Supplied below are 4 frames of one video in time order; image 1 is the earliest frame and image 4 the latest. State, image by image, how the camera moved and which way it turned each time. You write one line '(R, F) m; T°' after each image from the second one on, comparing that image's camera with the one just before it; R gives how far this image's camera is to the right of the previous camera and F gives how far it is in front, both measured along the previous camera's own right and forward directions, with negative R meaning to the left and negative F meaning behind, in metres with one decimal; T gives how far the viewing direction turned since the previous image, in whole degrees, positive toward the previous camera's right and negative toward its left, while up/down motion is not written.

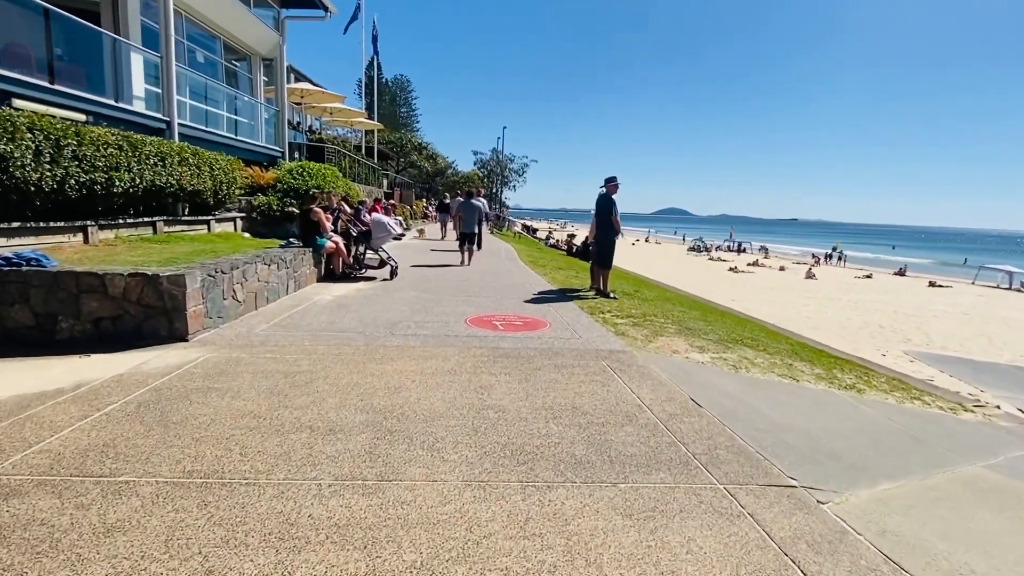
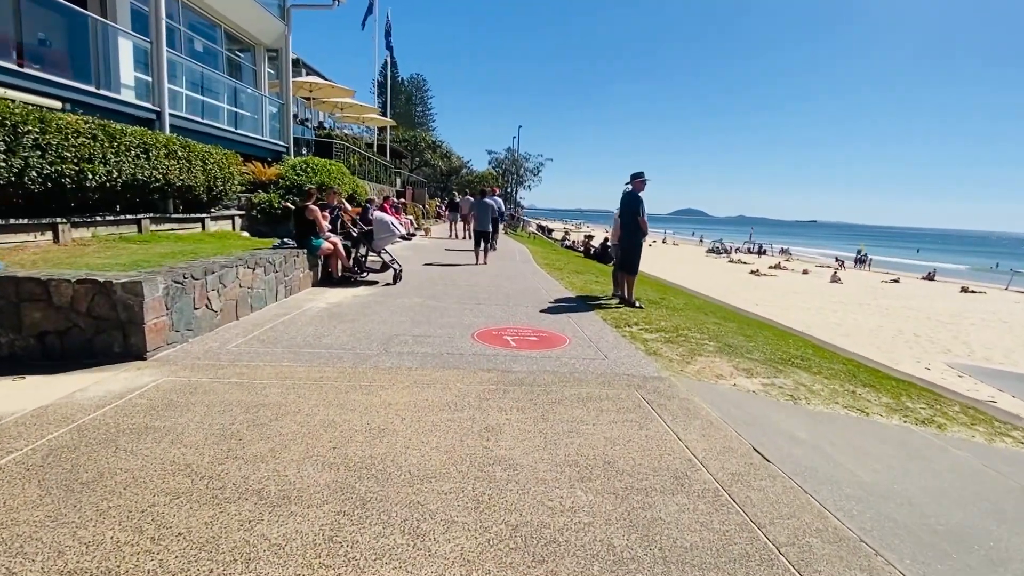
(0.0, +1.0) m; -1°
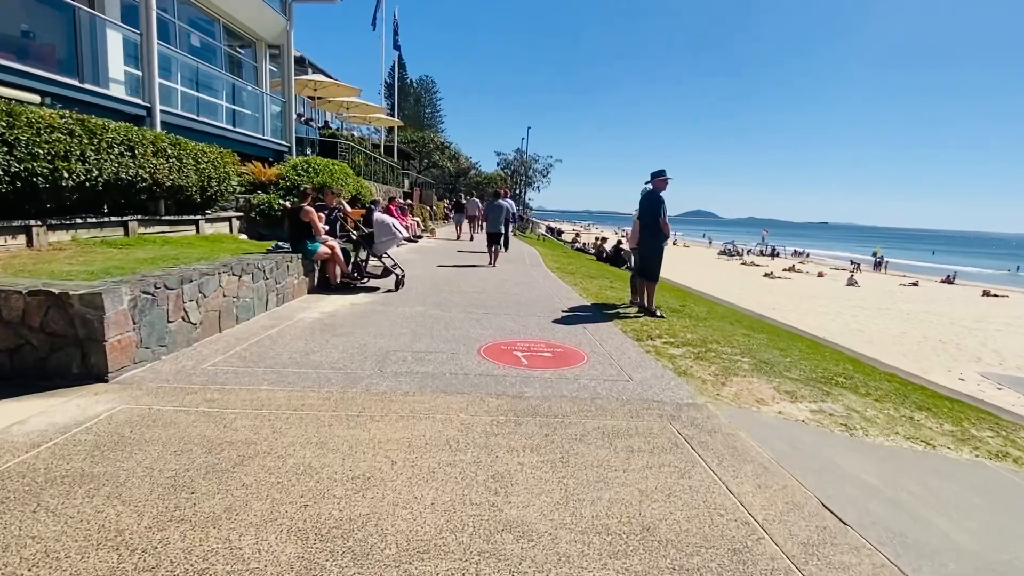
(0.0, +0.7) m; -1°
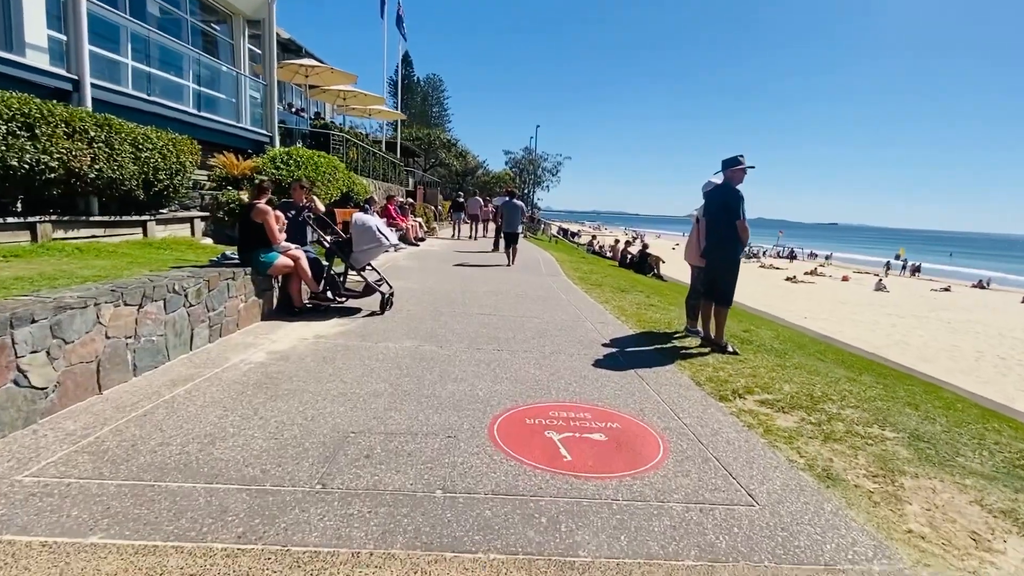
(-0.2, +2.1) m; -1°
